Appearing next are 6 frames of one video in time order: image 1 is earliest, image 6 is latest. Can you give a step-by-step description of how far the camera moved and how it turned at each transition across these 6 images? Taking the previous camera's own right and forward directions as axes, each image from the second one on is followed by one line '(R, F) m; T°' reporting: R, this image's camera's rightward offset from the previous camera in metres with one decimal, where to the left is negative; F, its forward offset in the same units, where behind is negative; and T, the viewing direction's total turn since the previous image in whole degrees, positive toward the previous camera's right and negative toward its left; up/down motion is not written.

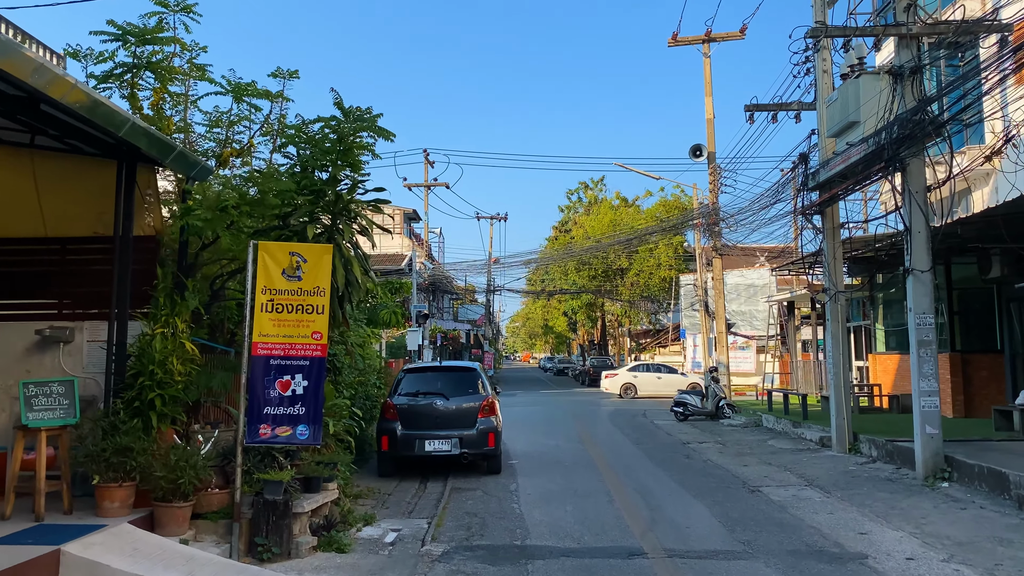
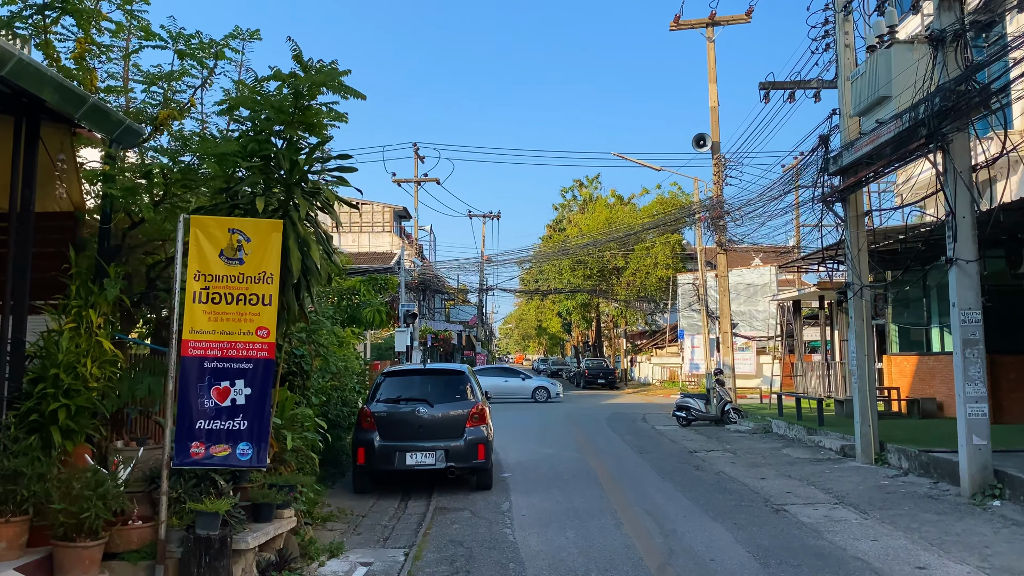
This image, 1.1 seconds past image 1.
(0.0, +1.2) m; 0°
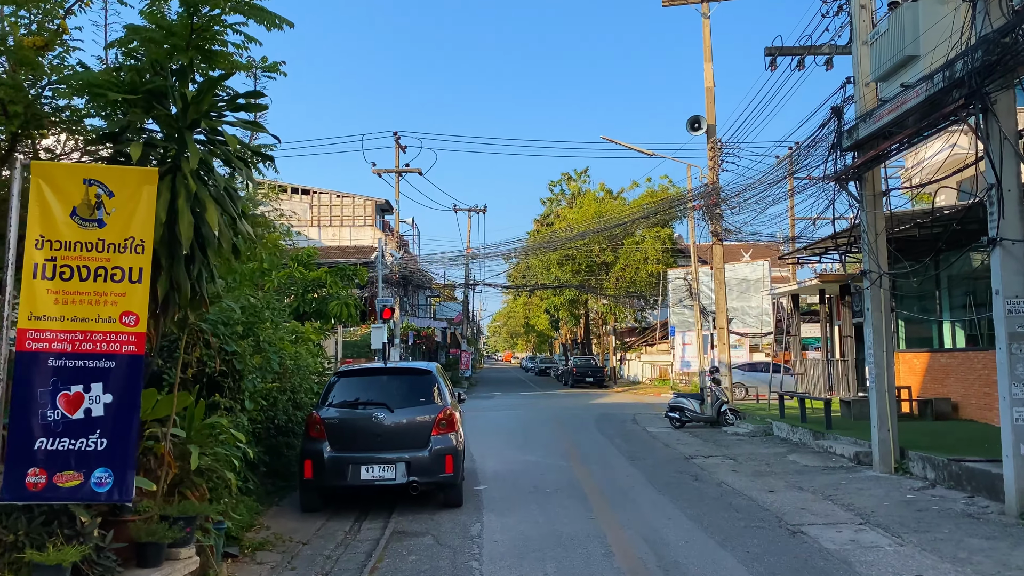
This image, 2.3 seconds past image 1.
(+0.2, +1.3) m; +1°
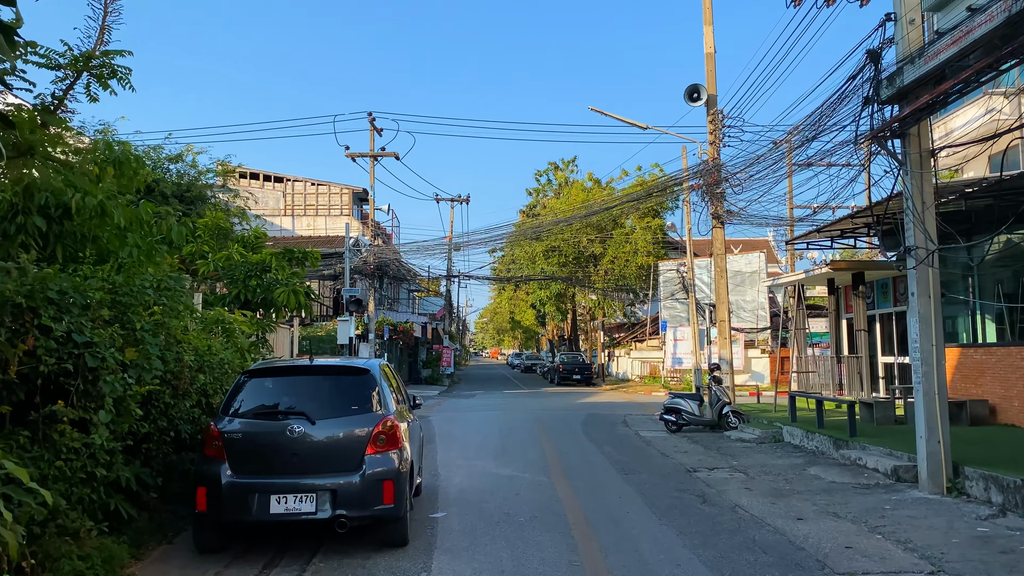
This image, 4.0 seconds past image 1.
(+0.2, +1.9) m; +1°
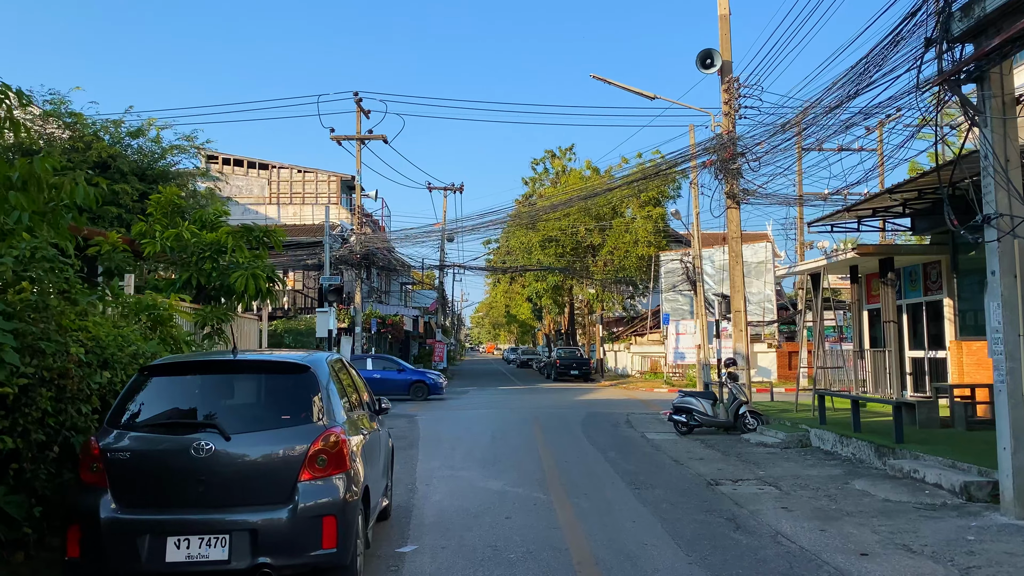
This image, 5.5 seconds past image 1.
(+0.1, +1.6) m; 0°
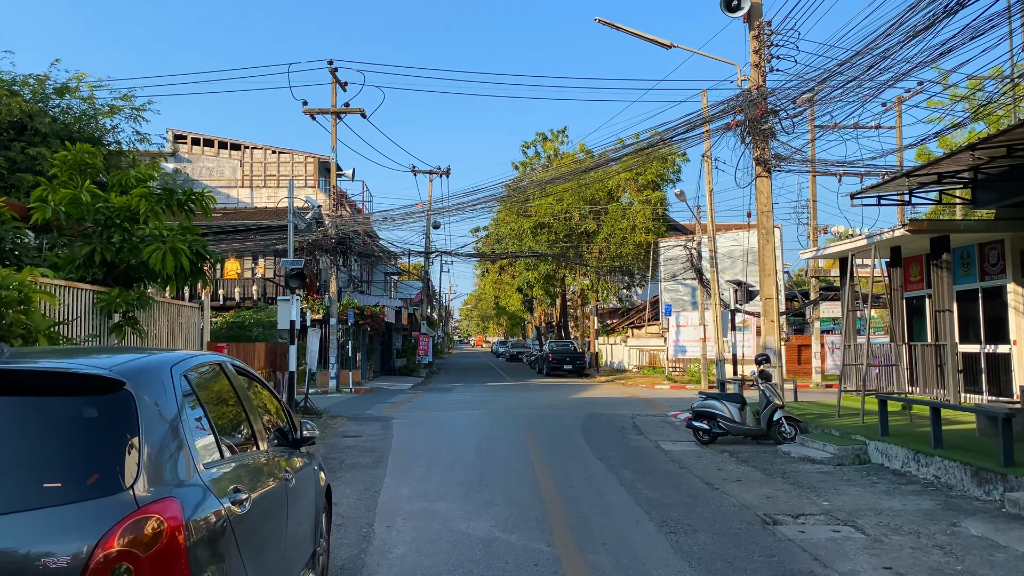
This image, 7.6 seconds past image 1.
(0.0, +2.3) m; +1°
